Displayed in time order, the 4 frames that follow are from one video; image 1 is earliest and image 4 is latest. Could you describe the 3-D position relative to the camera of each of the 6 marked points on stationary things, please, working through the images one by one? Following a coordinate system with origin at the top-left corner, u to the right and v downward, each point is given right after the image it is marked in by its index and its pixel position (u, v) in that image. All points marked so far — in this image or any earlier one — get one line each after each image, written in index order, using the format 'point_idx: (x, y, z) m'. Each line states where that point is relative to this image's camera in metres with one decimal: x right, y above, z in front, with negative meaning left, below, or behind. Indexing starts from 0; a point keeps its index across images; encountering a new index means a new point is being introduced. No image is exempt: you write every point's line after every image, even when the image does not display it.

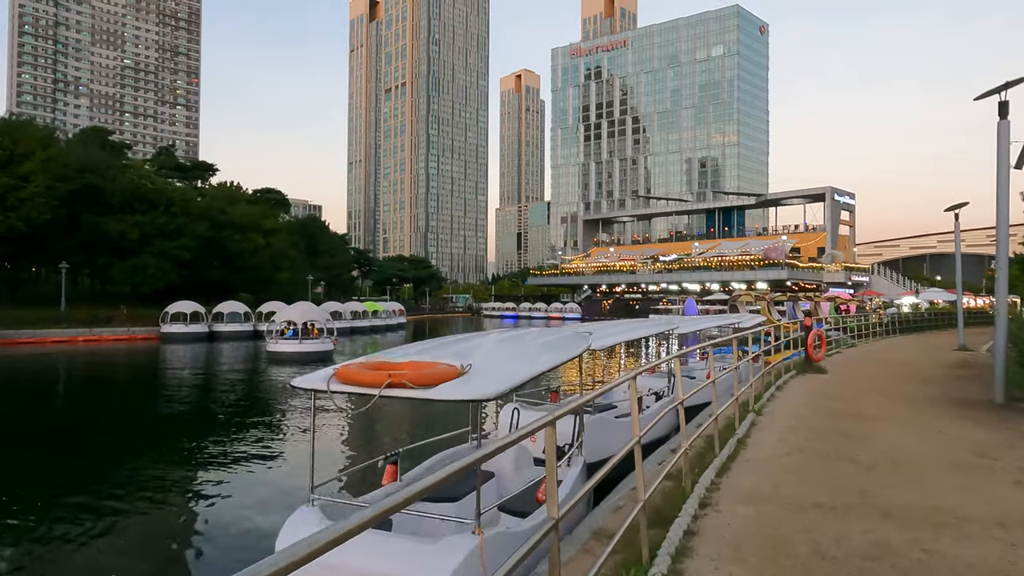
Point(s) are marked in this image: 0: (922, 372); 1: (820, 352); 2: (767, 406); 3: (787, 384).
0: (+9.3, -1.9, +15.1) m
1: (+7.3, -1.6, +15.7) m
2: (+3.6, -1.7, +9.6) m
3: (+5.3, -1.8, +12.8) m
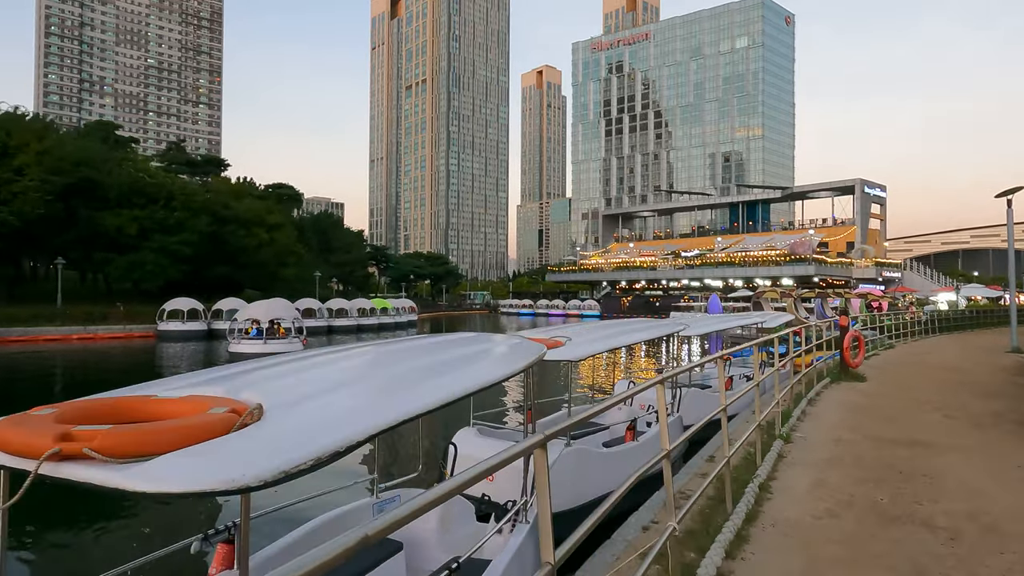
0: (+9.1, -1.8, +12.9) m
1: (+7.1, -1.4, +13.6) m
2: (+3.2, -1.7, +7.6) m
3: (+5.0, -1.7, +10.7) m
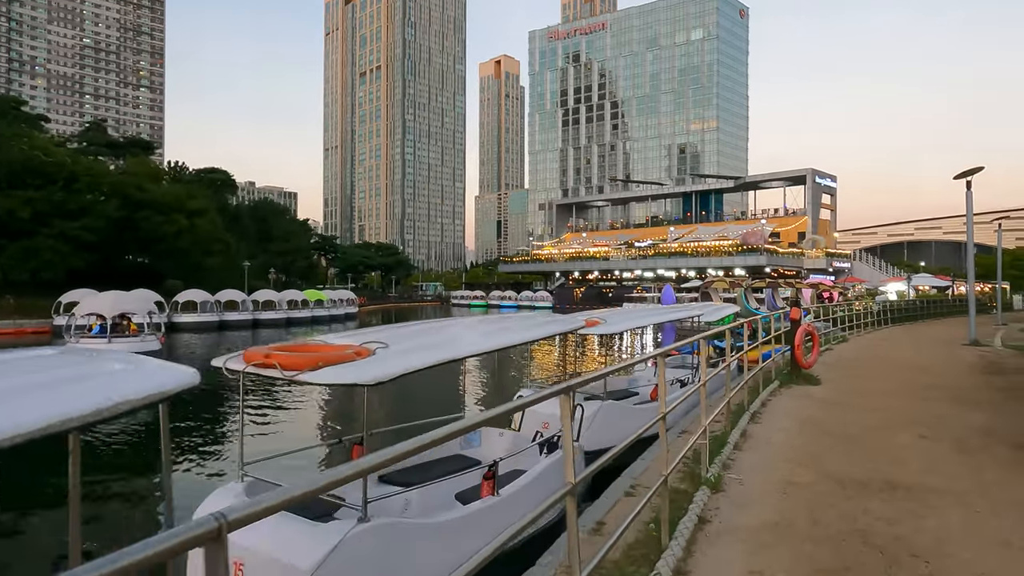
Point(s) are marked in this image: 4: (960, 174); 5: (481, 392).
0: (+7.3, -1.6, +11.1) m
1: (+5.3, -1.2, +11.7) m
2: (+1.8, -1.5, +5.5) m
3: (+3.4, -1.5, +8.7) m
4: (+12.4, +3.2, +18.4) m
5: (-0.9, -2.9, +18.9) m
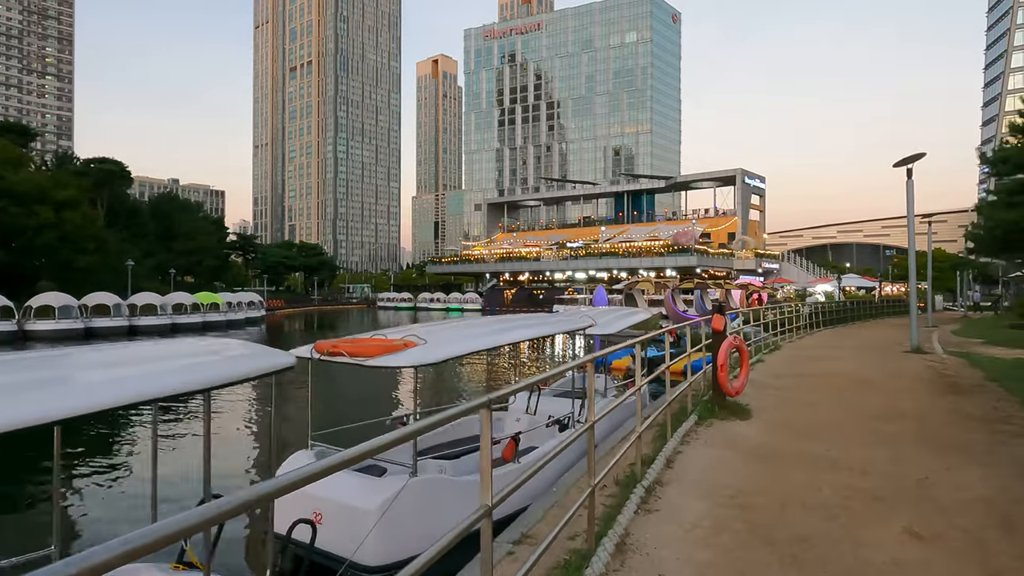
0: (+5.2, -1.6, +8.6) m
1: (+3.1, -1.2, +9.0) m
2: (+0.2, -1.5, +2.5) m
3: (+1.5, -1.6, +5.9) m
4: (+9.6, +3.1, +16.3) m
5: (-3.7, -3.0, +15.6) m
